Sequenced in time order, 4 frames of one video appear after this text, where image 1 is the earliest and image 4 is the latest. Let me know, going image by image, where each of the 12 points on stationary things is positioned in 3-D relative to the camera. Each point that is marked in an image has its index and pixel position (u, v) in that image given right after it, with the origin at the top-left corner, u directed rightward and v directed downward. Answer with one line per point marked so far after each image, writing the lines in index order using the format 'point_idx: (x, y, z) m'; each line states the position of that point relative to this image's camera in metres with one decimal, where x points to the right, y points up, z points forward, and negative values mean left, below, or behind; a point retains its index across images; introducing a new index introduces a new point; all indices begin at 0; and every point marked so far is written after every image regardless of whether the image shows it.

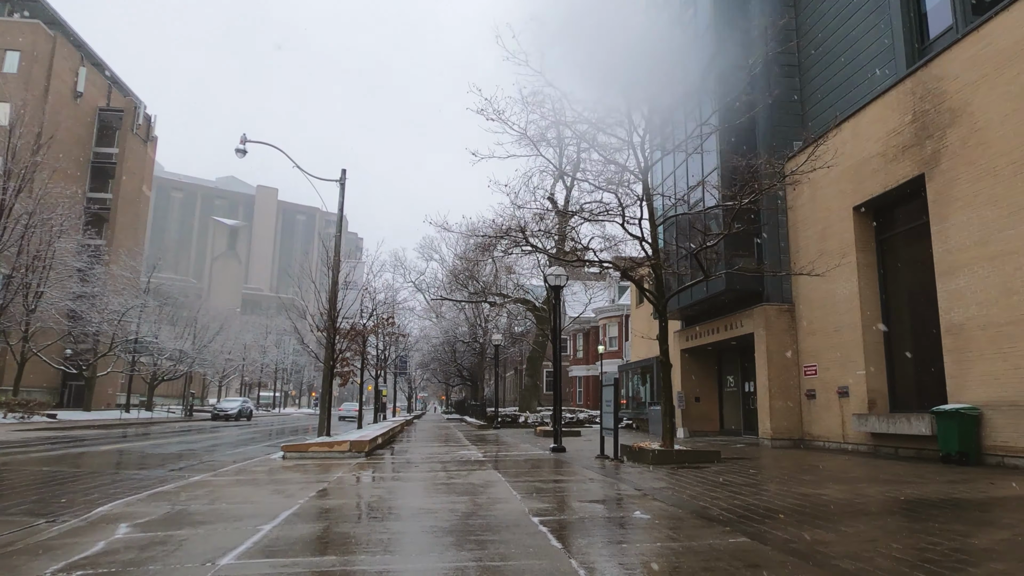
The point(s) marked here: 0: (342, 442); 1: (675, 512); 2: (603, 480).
0: (-3.8, -3.4, +14.9) m
1: (+1.7, -2.3, +6.8) m
2: (+1.4, -2.9, +10.0) m
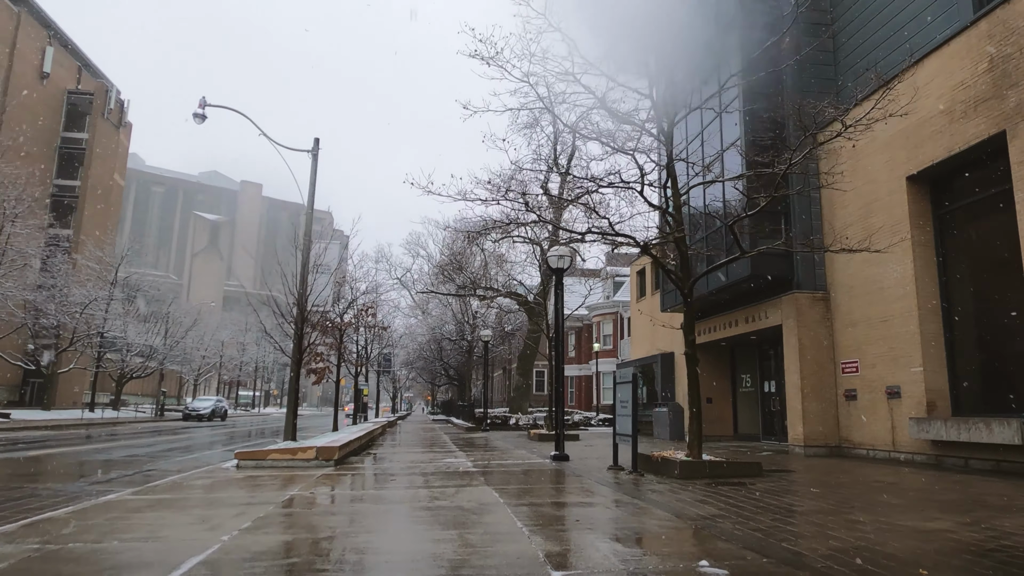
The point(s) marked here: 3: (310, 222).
0: (-3.9, -3.0, +12.7) m
1: (+1.7, -1.9, +4.7) m
2: (+1.4, -2.5, +7.9) m
3: (-4.8, +1.5, +16.1) m
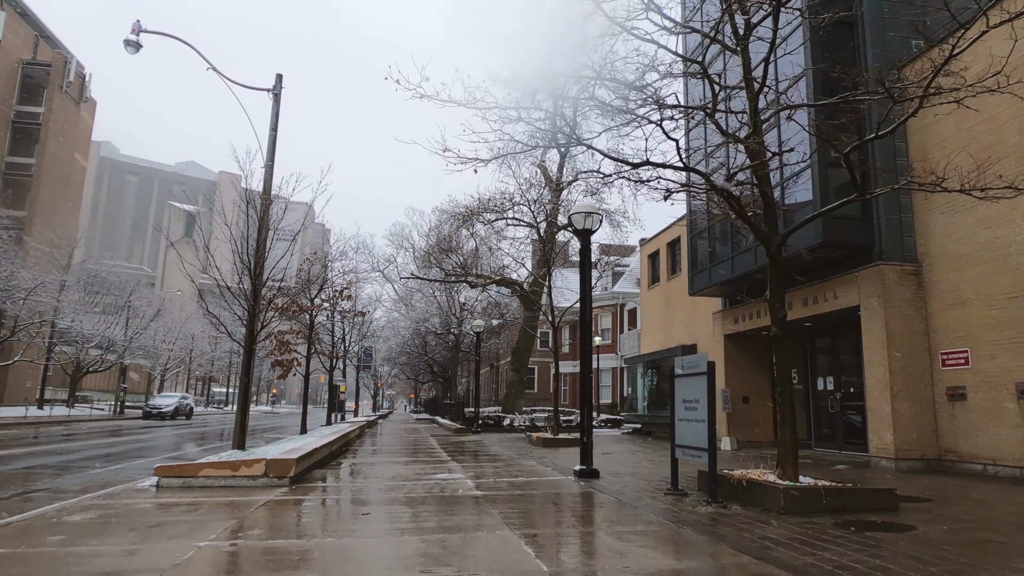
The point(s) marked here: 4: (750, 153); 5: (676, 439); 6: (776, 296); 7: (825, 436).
0: (-3.7, -2.5, +9.6) m
1: (+2.1, -1.4, +1.7) m
2: (+1.7, -2.0, +4.9) m
3: (-4.7, +2.1, +12.9) m
4: (+2.9, +1.6, +8.1) m
5: (+2.0, -1.8, +8.1) m
6: (+3.1, -0.1, +7.9) m
7: (+6.6, -3.1, +14.2) m
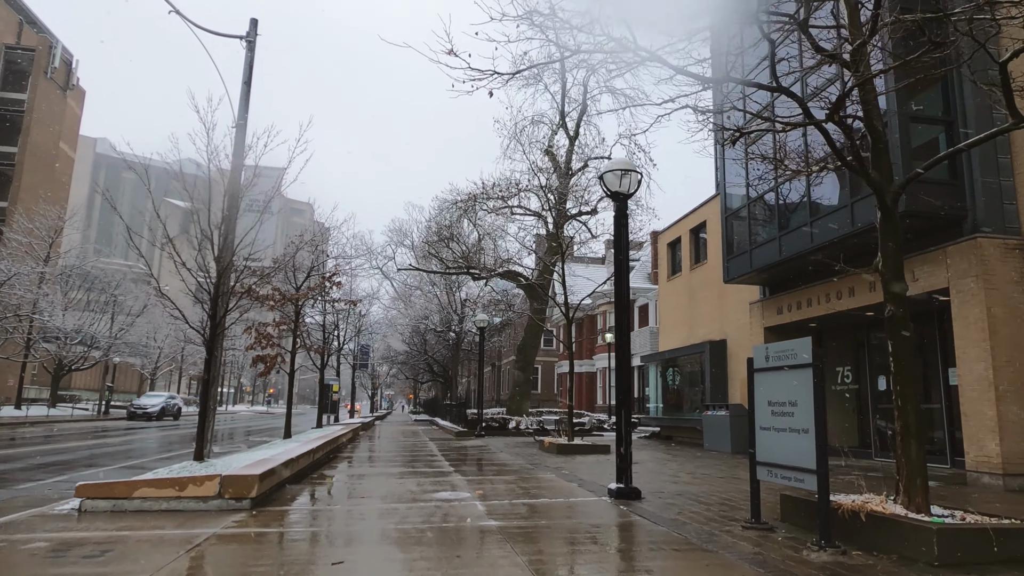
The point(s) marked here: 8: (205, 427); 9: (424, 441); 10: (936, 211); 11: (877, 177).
0: (-3.5, -2.1, +7.5) m
1: (+2.4, -1.1, -0.3) m
2: (+1.9, -1.7, +2.9) m
3: (-4.4, +2.4, +10.9) m
4: (+3.2, +1.9, +6.1) m
5: (+2.2, -1.5, +6.1) m
6: (+3.4, +0.2, +5.9) m
7: (+6.9, -2.8, +12.2) m
8: (-4.5, -2.1, +9.7) m
9: (-2.6, -4.6, +19.9) m
10: (+6.1, +1.1, +9.5) m
11: (+3.3, +1.0, +6.0) m
